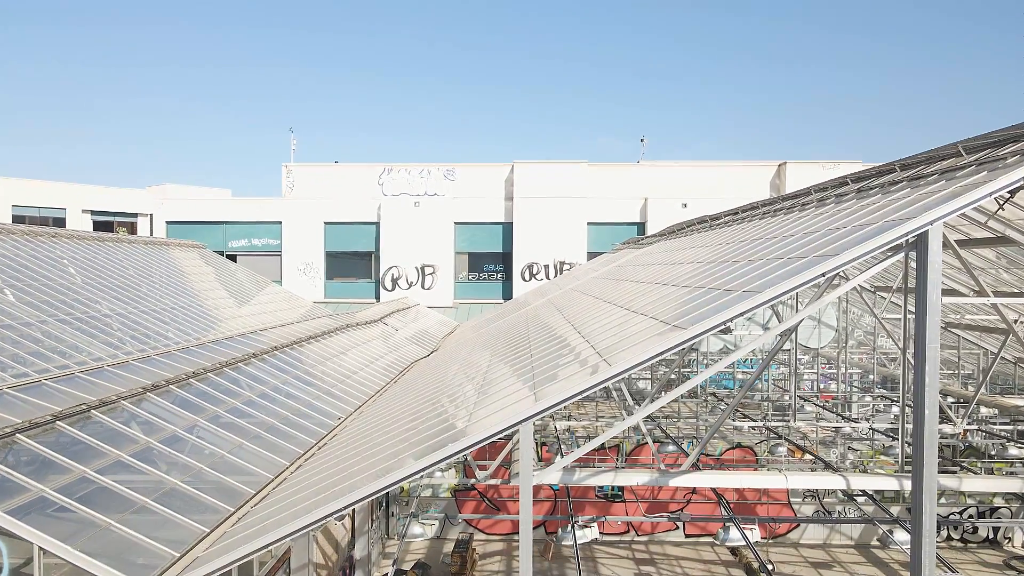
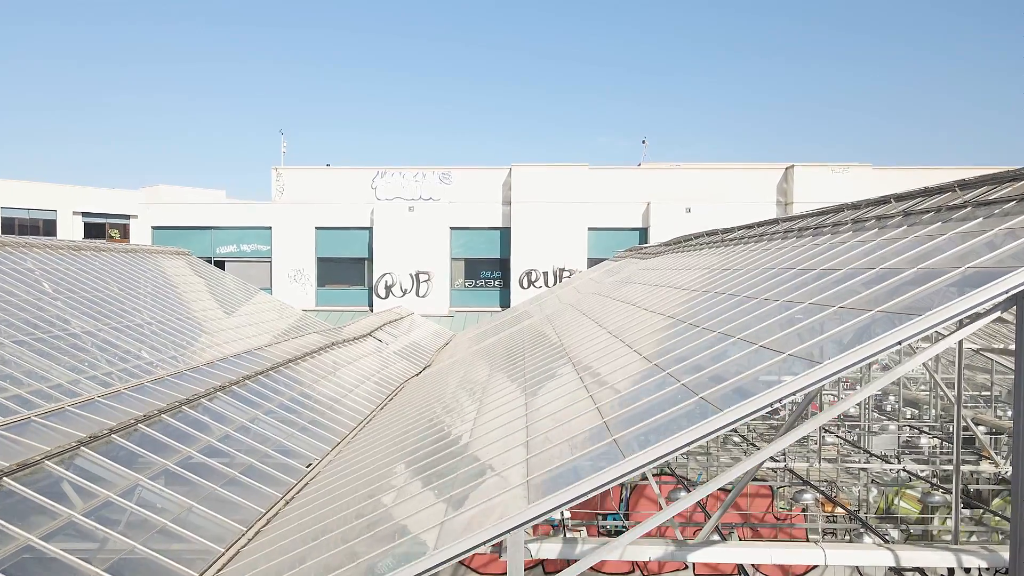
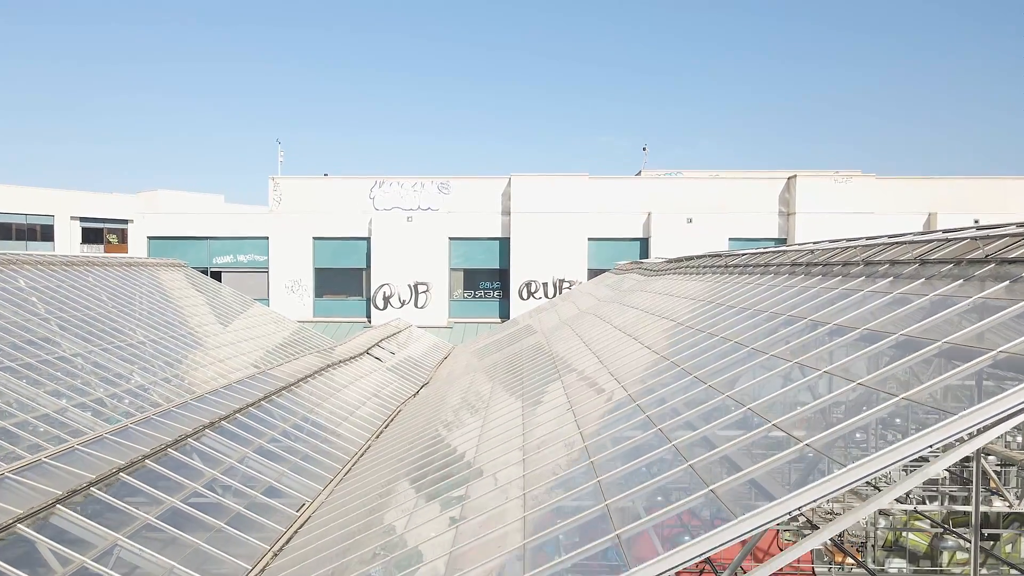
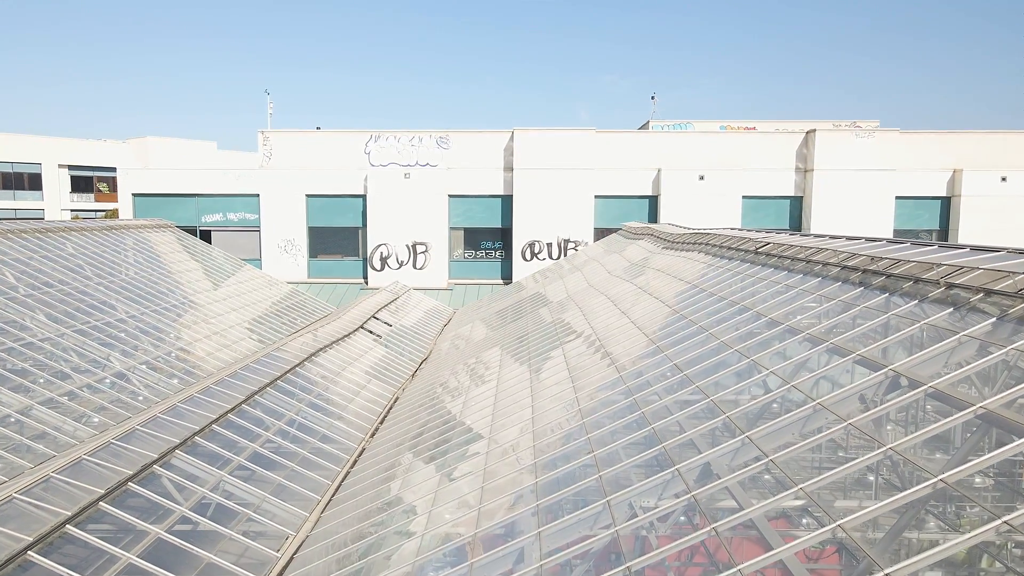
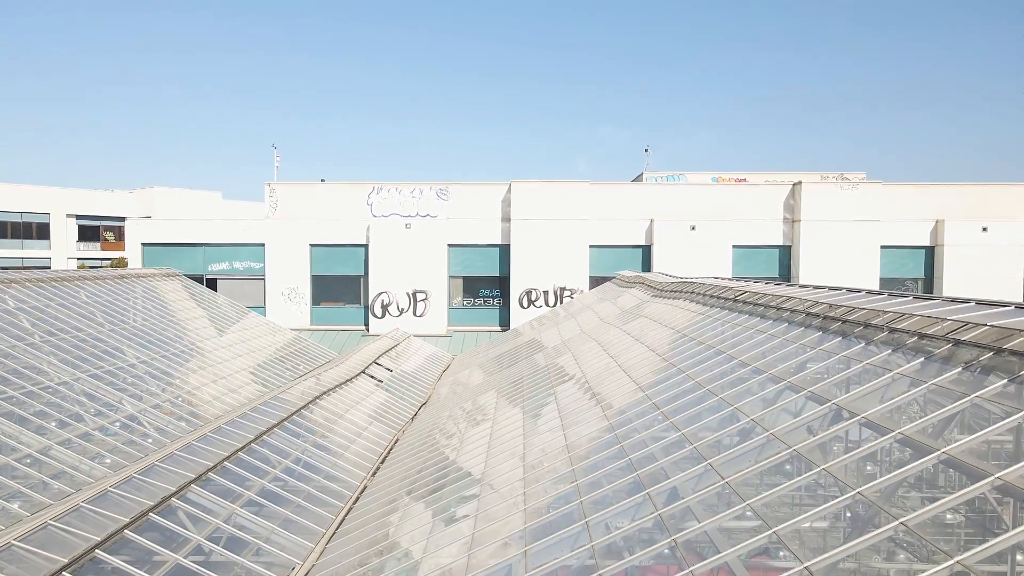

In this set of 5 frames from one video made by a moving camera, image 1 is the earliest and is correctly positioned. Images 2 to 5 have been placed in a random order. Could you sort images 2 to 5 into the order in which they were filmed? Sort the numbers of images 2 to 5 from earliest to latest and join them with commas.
2, 3, 5, 4
